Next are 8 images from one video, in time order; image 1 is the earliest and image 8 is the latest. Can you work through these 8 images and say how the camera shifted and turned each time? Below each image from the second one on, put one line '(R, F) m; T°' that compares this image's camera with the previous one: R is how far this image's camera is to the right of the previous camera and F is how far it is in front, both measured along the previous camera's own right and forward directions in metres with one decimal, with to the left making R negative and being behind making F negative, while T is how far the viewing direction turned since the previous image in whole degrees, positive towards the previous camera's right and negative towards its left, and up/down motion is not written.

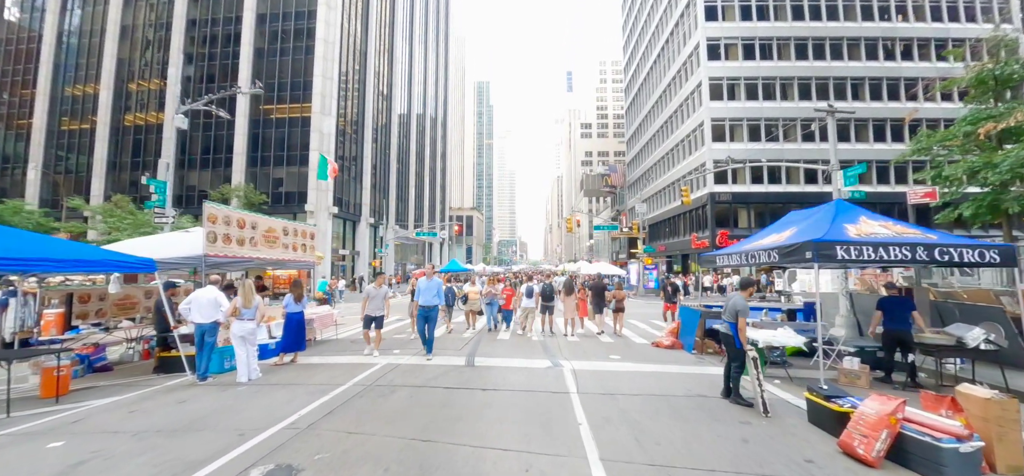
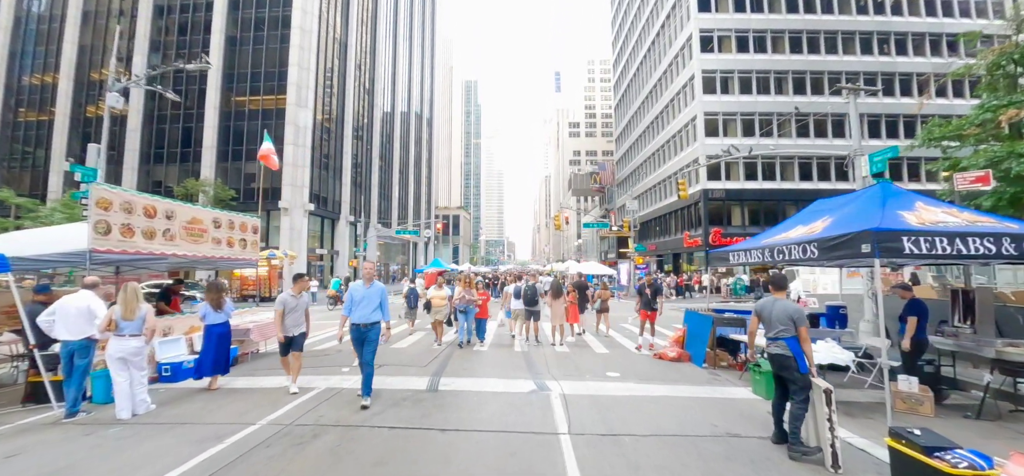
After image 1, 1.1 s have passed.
(+0.2, +1.7) m; +2°
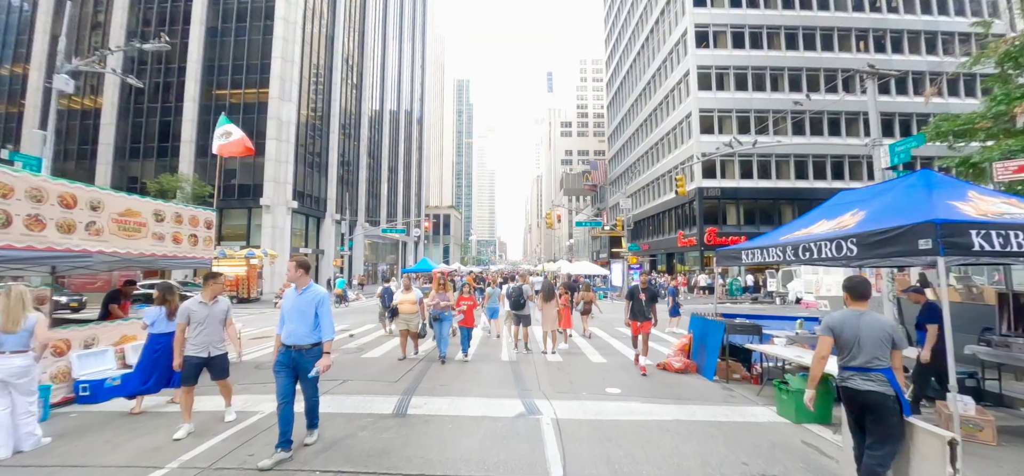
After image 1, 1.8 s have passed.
(+0.1, +1.0) m; +1°
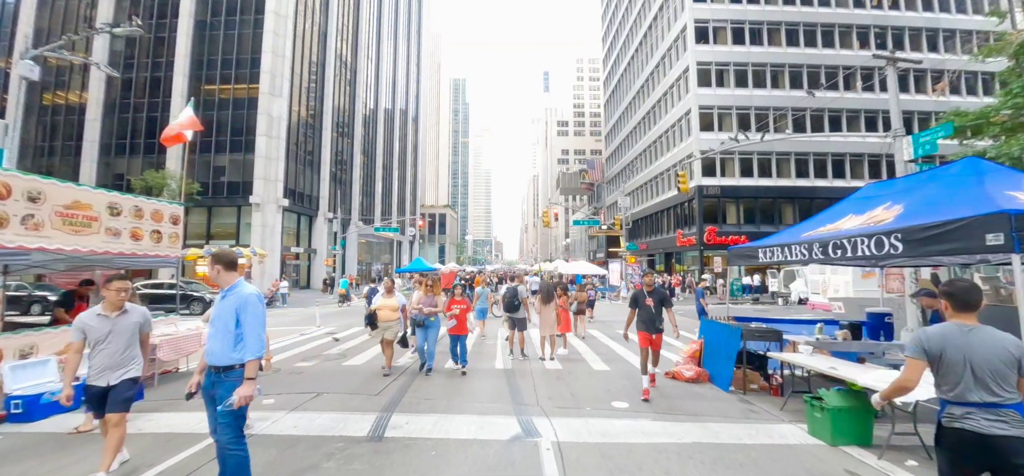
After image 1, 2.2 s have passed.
(0.0, +0.7) m; +1°
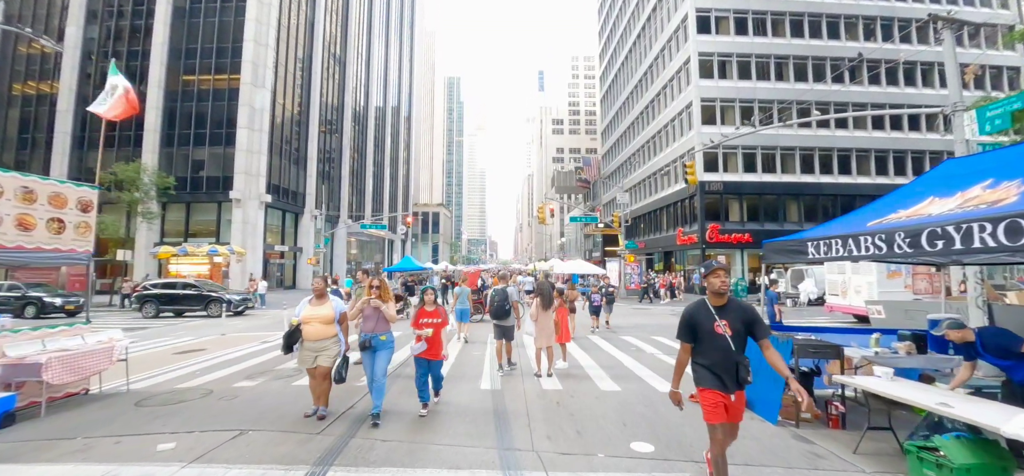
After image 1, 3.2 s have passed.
(+0.1, +1.5) m; +1°
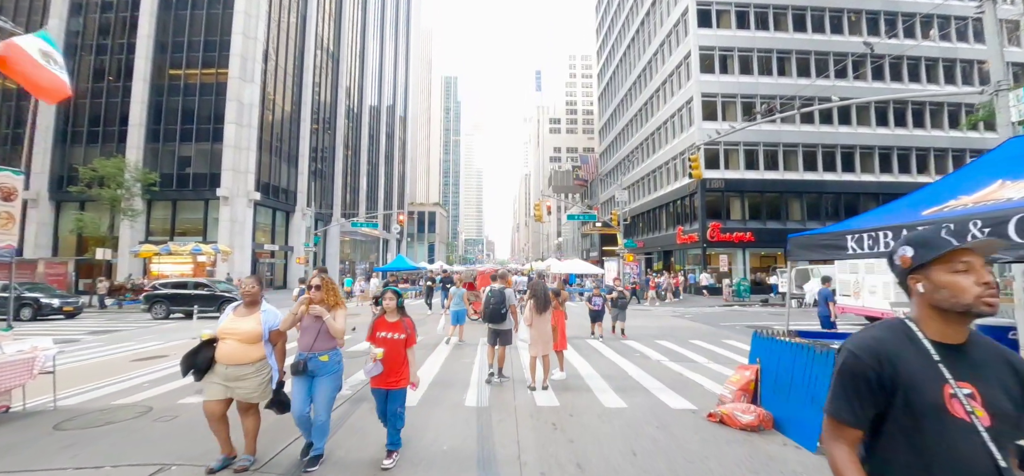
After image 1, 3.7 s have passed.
(+0.1, +0.9) m; 0°
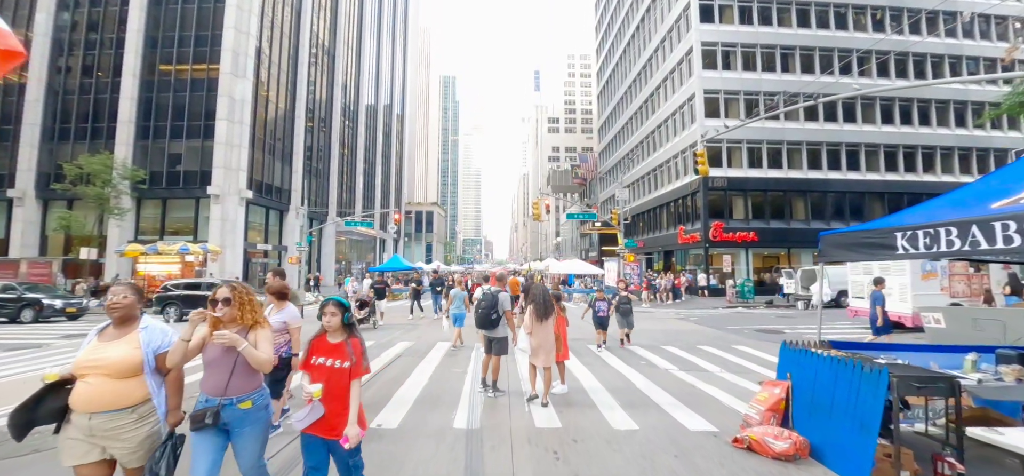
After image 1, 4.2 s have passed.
(0.0, +0.7) m; 0°
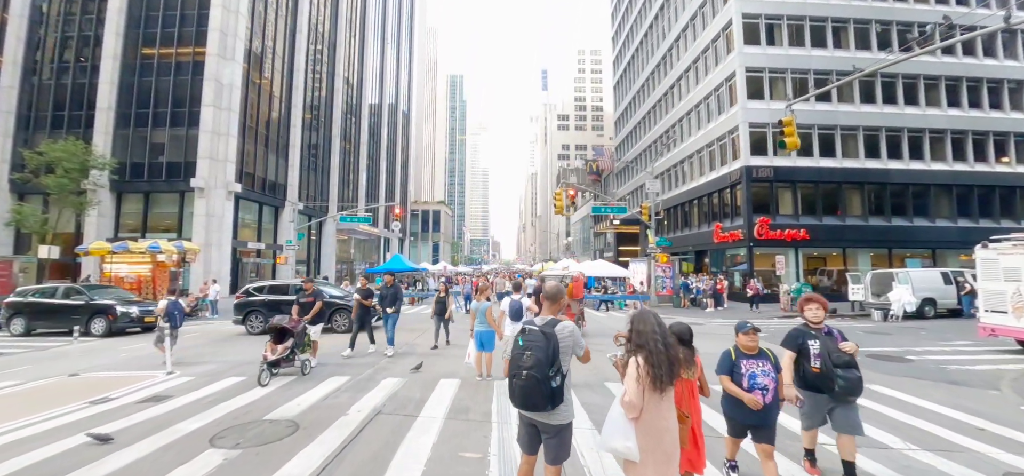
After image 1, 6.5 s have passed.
(-0.5, +3.3) m; -1°
